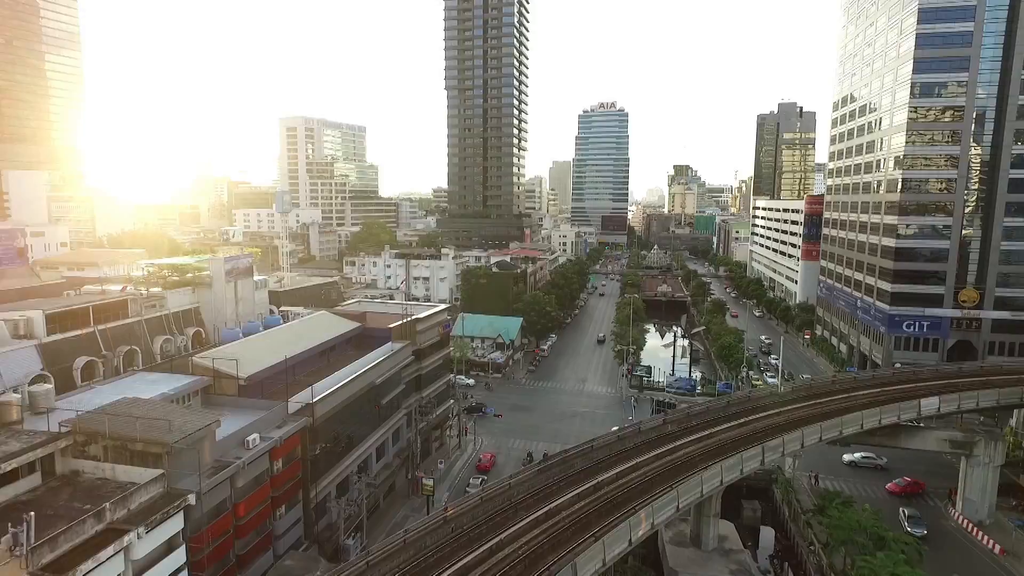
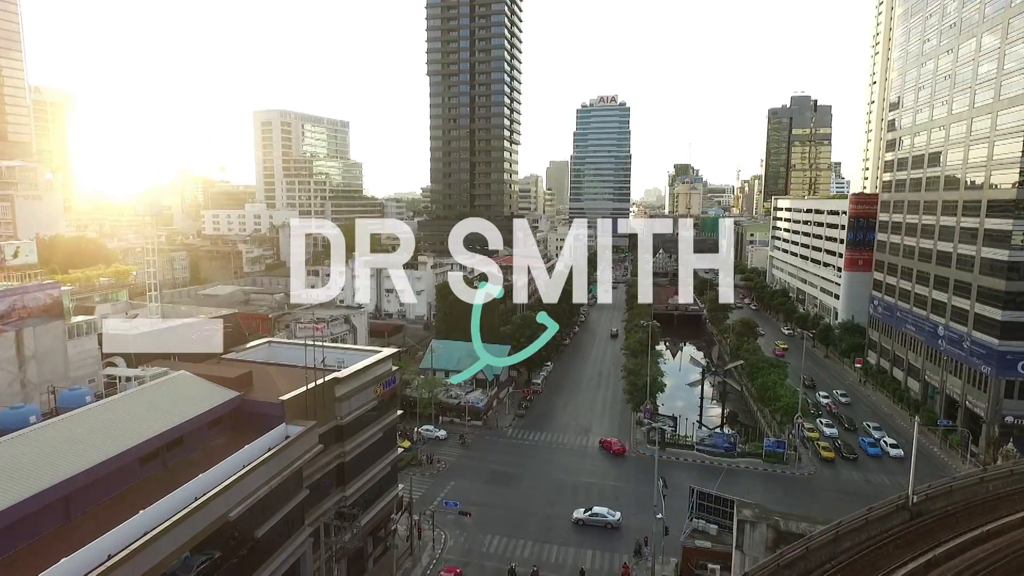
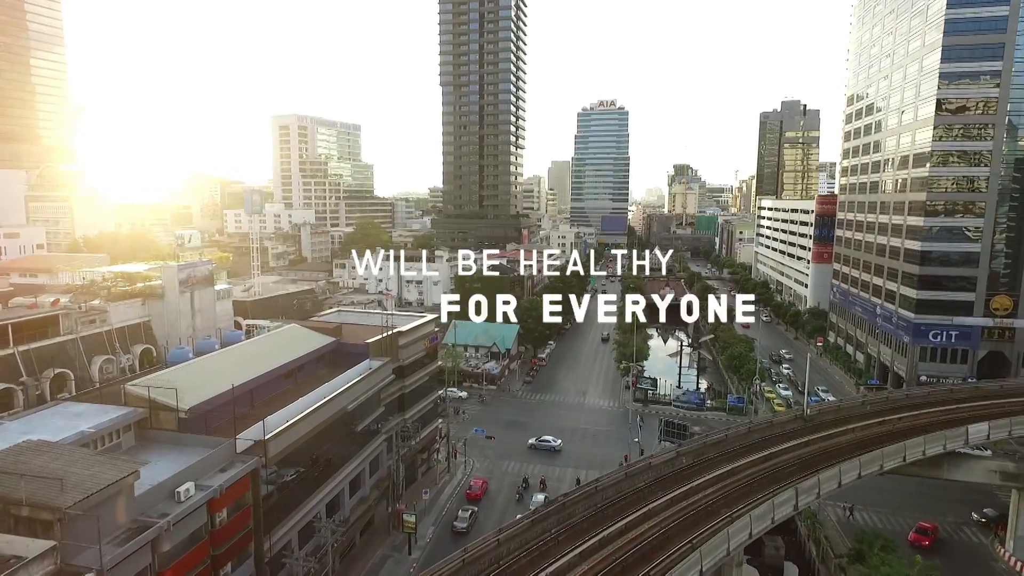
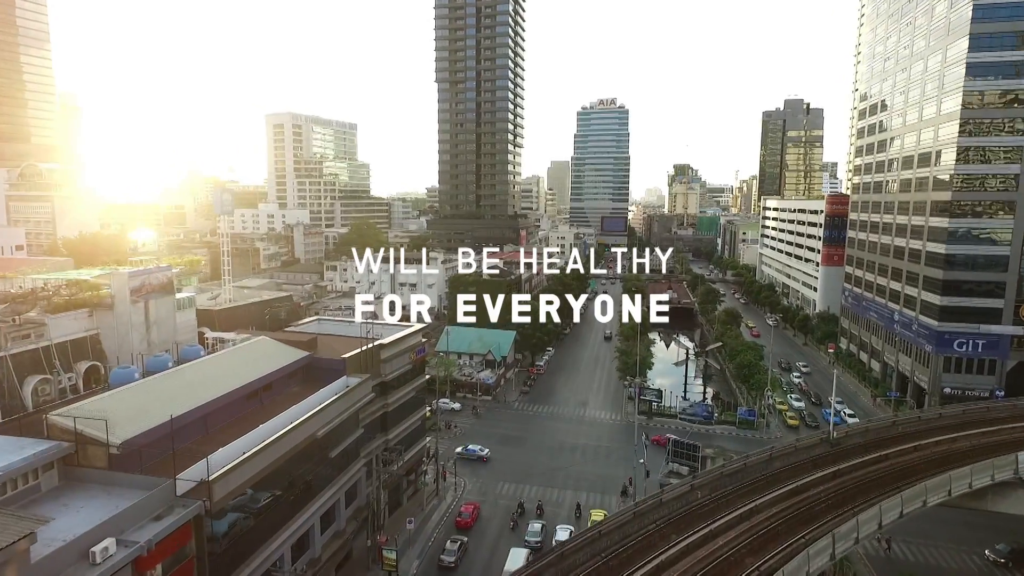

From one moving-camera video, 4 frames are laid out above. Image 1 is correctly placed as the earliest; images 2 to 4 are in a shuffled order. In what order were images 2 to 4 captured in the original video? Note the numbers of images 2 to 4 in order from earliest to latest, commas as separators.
3, 4, 2
